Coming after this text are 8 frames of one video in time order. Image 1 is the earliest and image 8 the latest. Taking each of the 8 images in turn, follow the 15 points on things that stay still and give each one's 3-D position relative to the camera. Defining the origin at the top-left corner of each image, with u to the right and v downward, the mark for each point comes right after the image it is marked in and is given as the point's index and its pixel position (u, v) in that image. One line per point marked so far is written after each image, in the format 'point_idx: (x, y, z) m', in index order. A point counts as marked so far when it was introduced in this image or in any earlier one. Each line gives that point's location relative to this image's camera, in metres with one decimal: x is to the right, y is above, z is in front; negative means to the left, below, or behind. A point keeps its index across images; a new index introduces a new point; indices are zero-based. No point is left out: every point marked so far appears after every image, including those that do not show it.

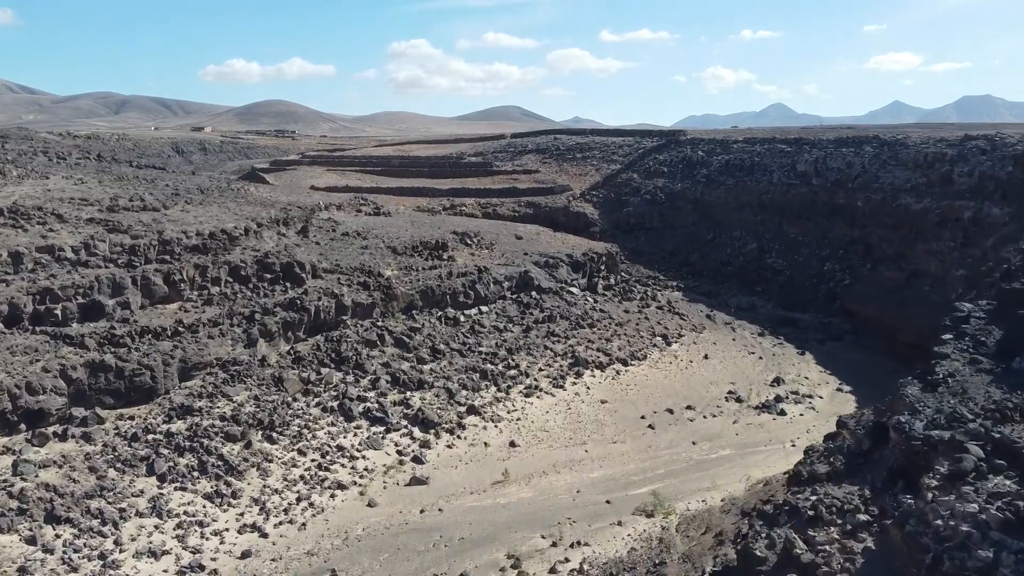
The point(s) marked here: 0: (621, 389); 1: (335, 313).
0: (+2.2, -2.1, +16.5) m
1: (-3.3, -0.5, +15.3) m
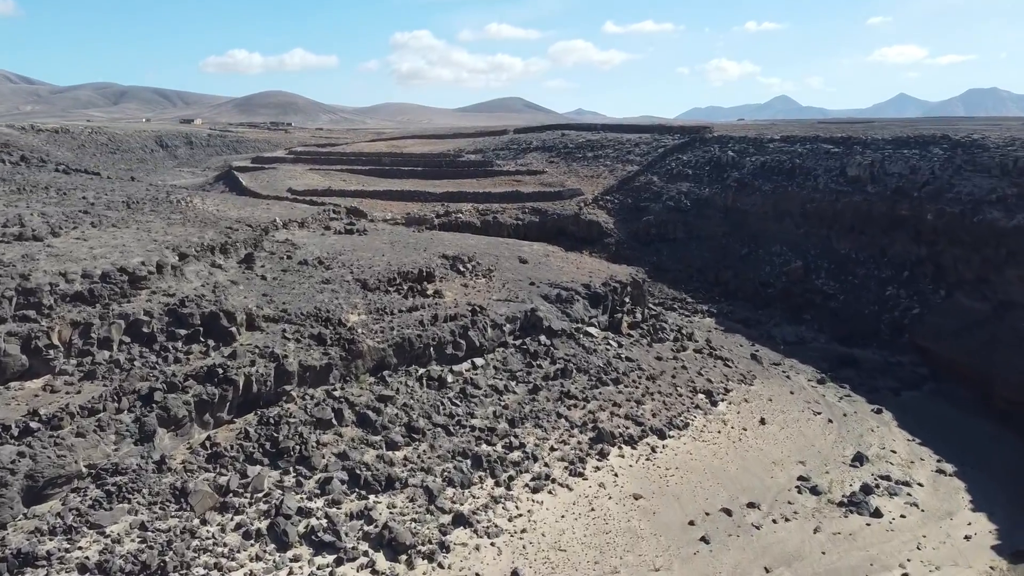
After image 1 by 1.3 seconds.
0: (+2.2, -2.9, +12.5) m
1: (-3.3, -1.3, +11.2) m
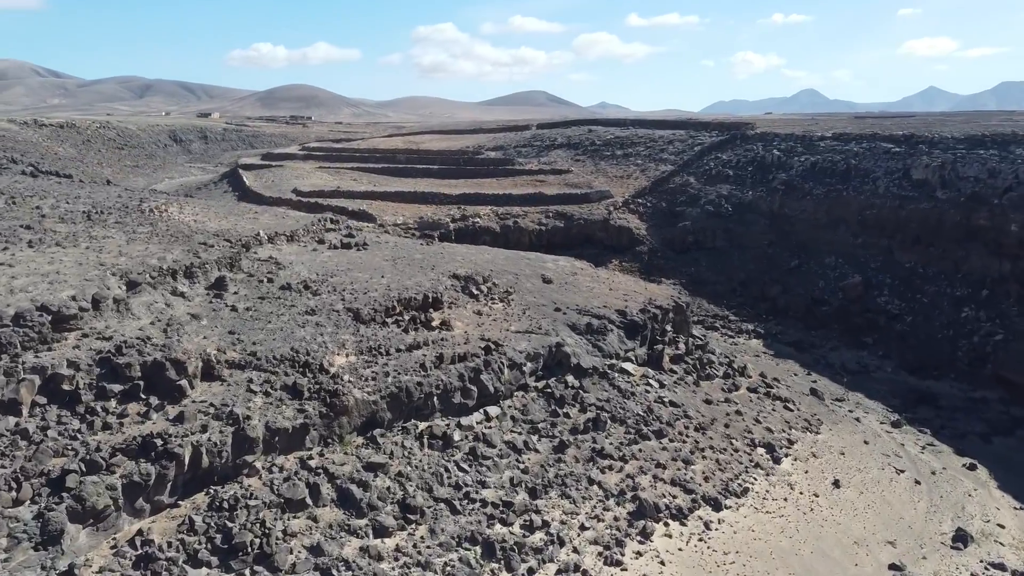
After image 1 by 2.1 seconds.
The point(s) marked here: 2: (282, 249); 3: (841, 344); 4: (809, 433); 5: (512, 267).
0: (+2.5, -3.4, +10.0) m
1: (-3.1, -1.8, +8.9) m
2: (-4.1, +0.7, +14.5) m
3: (+8.0, -1.4, +19.8) m
4: (+4.9, -2.4, +13.5) m
5: (0.0, +0.4, +15.9) m
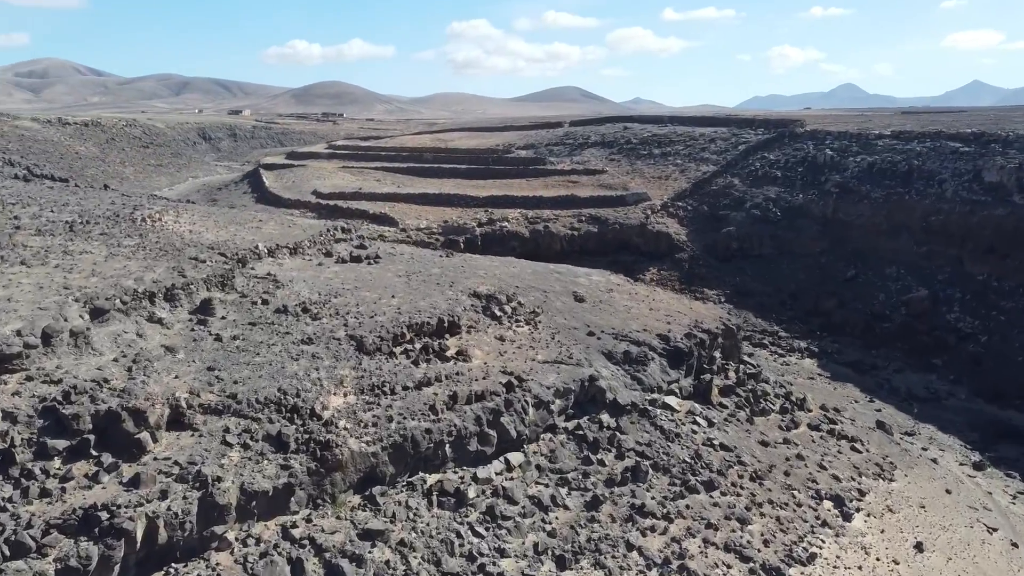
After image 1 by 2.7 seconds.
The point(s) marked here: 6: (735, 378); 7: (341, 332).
0: (+2.7, -3.8, +8.3) m
1: (-2.9, -2.1, +7.4) m
2: (-3.7, +0.4, +13.0) m
3: (+8.7, -1.7, +17.9) m
4: (+5.3, -2.8, +11.7) m
5: (+0.5, +0.1, +14.3) m
6: (+3.5, -1.4, +13.0) m
7: (-2.2, -0.6, +10.7) m
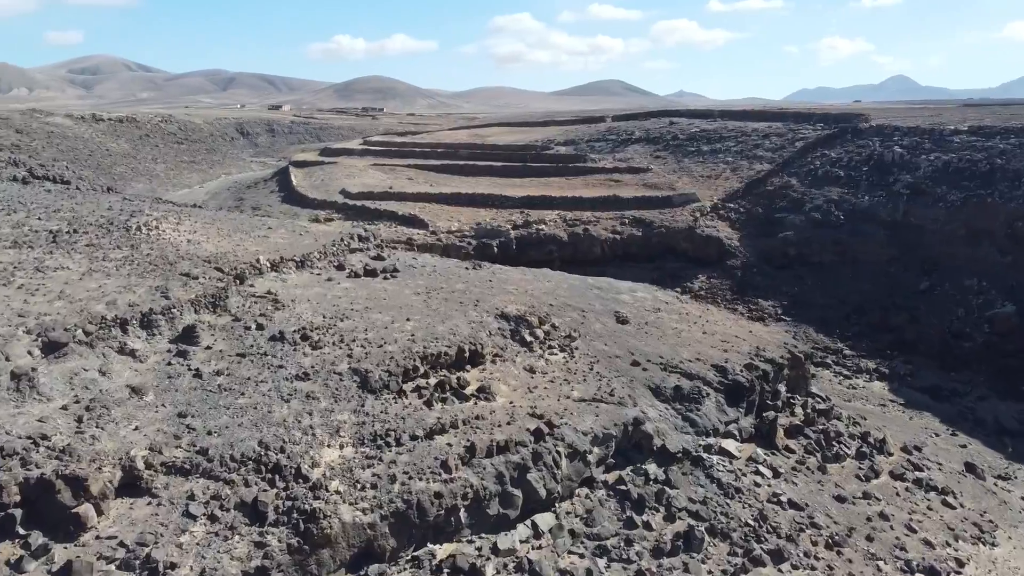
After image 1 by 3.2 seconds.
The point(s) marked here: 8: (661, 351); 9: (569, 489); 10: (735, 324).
0: (+2.9, -4.1, +6.5) m
1: (-2.7, -2.4, +5.9) m
2: (-3.2, +0.1, +11.6) m
3: (+9.4, -2.0, +15.8) m
4: (+5.7, -3.1, +9.8) m
5: (+1.0, -0.2, +12.6) m
6: (+4.0, -1.8, +11.2) m
7: (-1.9, -0.9, +9.2) m
8: (+2.1, -0.9, +11.3) m
9: (+0.6, -2.1, +8.6) m
10: (+3.5, -0.6, +12.7) m
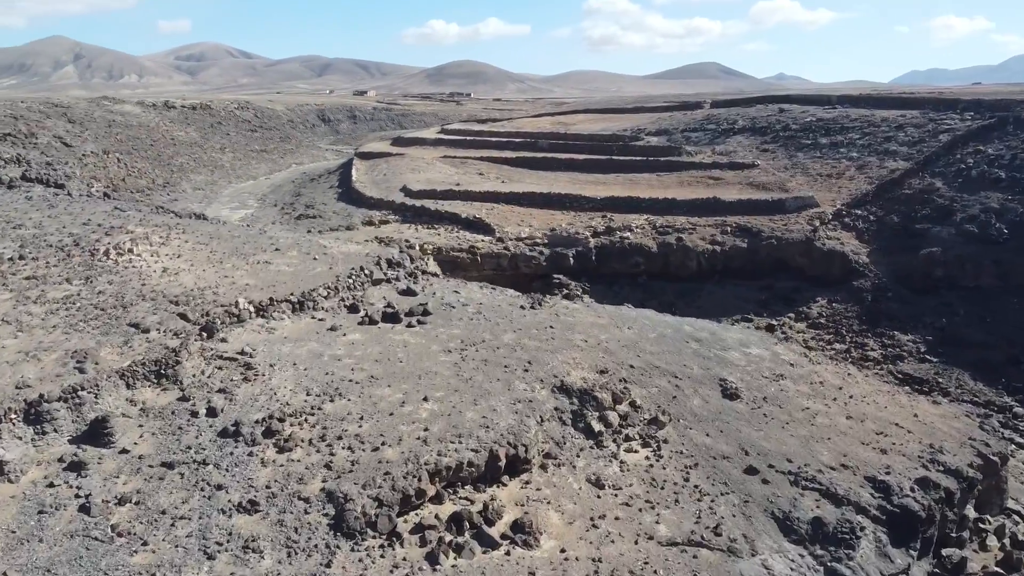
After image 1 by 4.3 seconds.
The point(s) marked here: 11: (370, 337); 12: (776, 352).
0: (+2.9, -4.9, +3.1) m
1: (-2.7, -3.1, +3.0) m
2: (-2.5, -0.4, +8.7) m
3: (+10.4, -2.8, +11.6) m
4: (+6.1, -3.9, +6.0) m
5: (+1.8, -0.8, +9.3) m
6: (+4.5, -2.5, +7.6) m
7: (-1.5, -1.5, +6.2) m
8: (+2.7, -1.5, +7.9) m
9: (+0.9, -2.8, +5.4) m
10: (+4.3, -1.2, +9.1) m
11: (-1.6, -0.5, +8.9) m
12: (+3.2, -0.8, +9.9) m
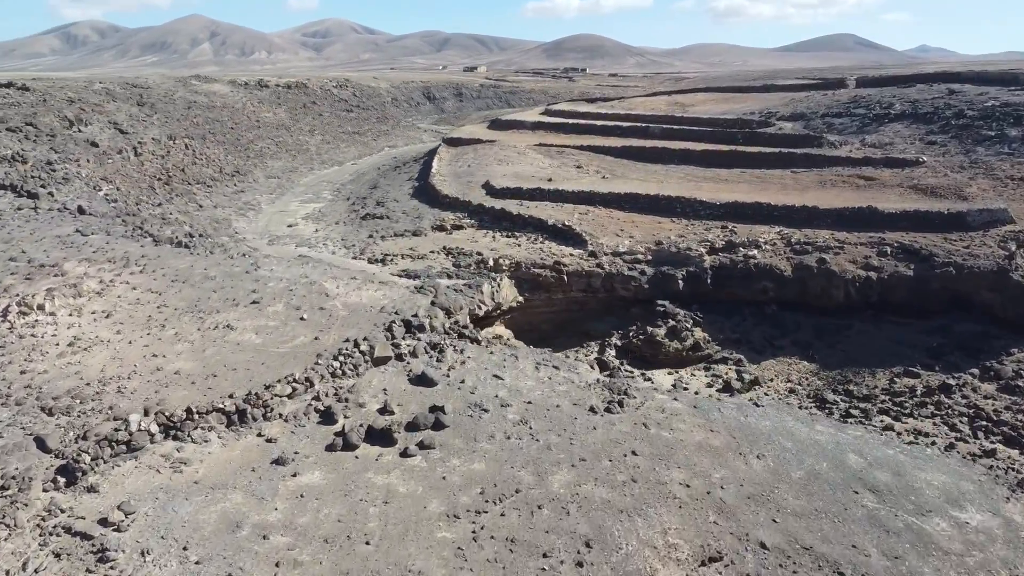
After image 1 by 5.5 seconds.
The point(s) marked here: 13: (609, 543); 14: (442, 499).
0: (+2.3, -6.0, -0.6) m
1: (-3.2, -4.0, 0.0) m
2: (-2.2, -1.2, +5.5) m
3: (+10.9, -3.9, +6.7) m
4: (+5.8, -5.0, +1.8) m
5: (+2.1, -1.7, +5.5) m
6: (+4.6, -3.5, +3.5) m
7: (-1.6, -2.3, +3.0) m
8: (+2.8, -2.5, +4.0) m
9: (+0.7, -3.8, +1.9) m
10: (+4.6, -2.2, +5.0) m
11: (-1.2, -1.3, +5.6) m
12: (+3.7, -1.7, +5.9) m
13: (+0.6, -1.6, +5.2) m
14: (-0.5, -1.4, +5.5) m
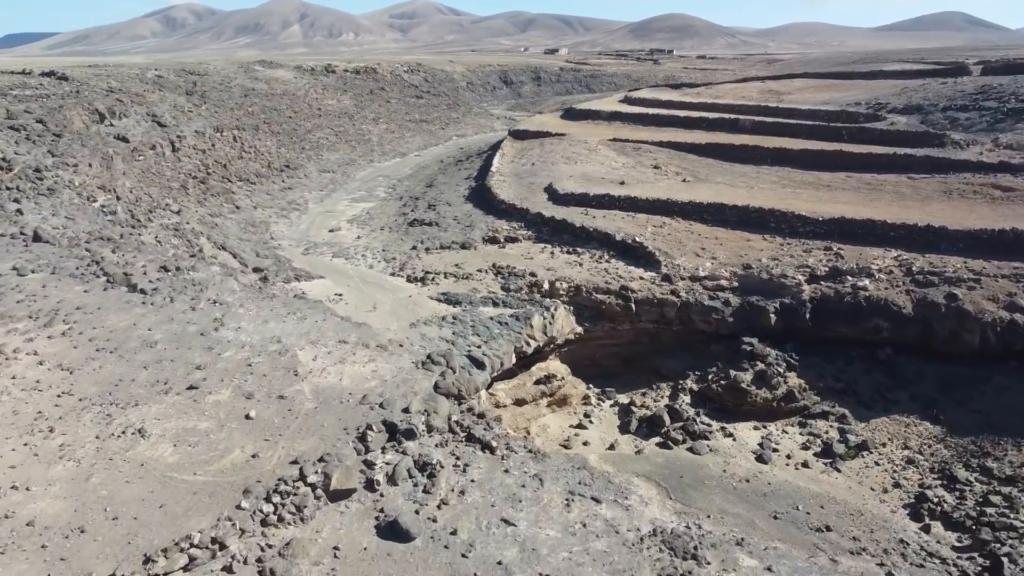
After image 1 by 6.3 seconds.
0: (+1.5, -6.9, -3.0) m
1: (-3.9, -4.7, -1.8) m
2: (-2.3, -1.8, +3.5) m
3: (+10.8, -4.9, +3.5) m
4: (+5.3, -5.9, -0.9) m
5: (+2.0, -2.5, +3.1) m
6: (+4.2, -4.4, +0.9) m
7: (-1.9, -3.1, +0.9) m
8: (+2.5, -3.3, +1.6) m
9: (+0.2, -4.6, -0.4) m
10: (+4.4, -3.0, +2.4) m
11: (-1.3, -2.0, +3.4) m
12: (+3.6, -2.5, +3.4) m
13: (+0.5, -2.3, +3.0) m
14: (-0.5, -2.1, +3.3) m
